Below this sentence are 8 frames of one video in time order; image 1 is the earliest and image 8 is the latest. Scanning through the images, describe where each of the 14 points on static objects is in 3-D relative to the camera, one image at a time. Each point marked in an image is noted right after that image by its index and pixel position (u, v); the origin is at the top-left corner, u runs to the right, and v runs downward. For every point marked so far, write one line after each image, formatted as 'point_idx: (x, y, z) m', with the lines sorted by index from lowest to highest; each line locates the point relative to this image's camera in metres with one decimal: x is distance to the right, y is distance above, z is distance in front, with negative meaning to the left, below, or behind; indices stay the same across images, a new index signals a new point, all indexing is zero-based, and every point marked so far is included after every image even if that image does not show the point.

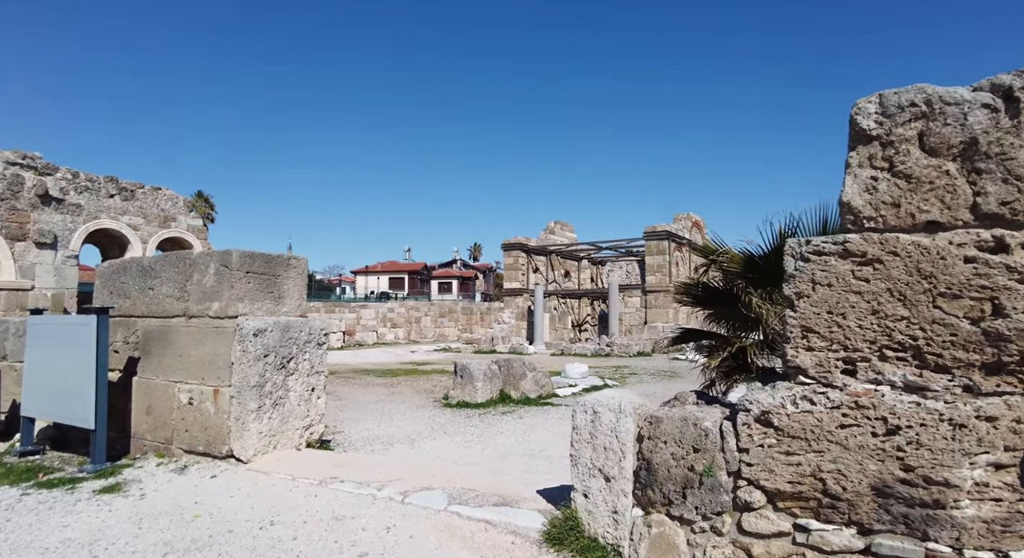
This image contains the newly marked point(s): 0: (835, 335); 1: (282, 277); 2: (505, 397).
0: (+1.4, -0.2, +2.5) m
1: (-2.0, 0.0, +5.1) m
2: (-0.1, -1.9, +9.4) m
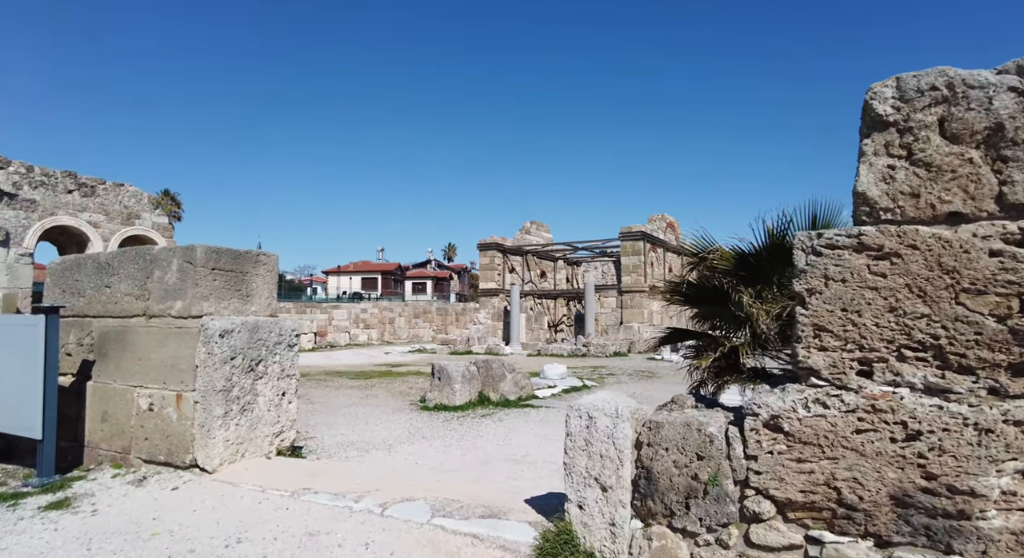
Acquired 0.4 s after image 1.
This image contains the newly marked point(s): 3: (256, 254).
0: (+1.3, -0.2, +2.4) m
1: (-2.1, 0.0, +4.8) m
2: (-0.4, -1.9, +9.1) m
3: (-2.1, +0.2, +4.9) m
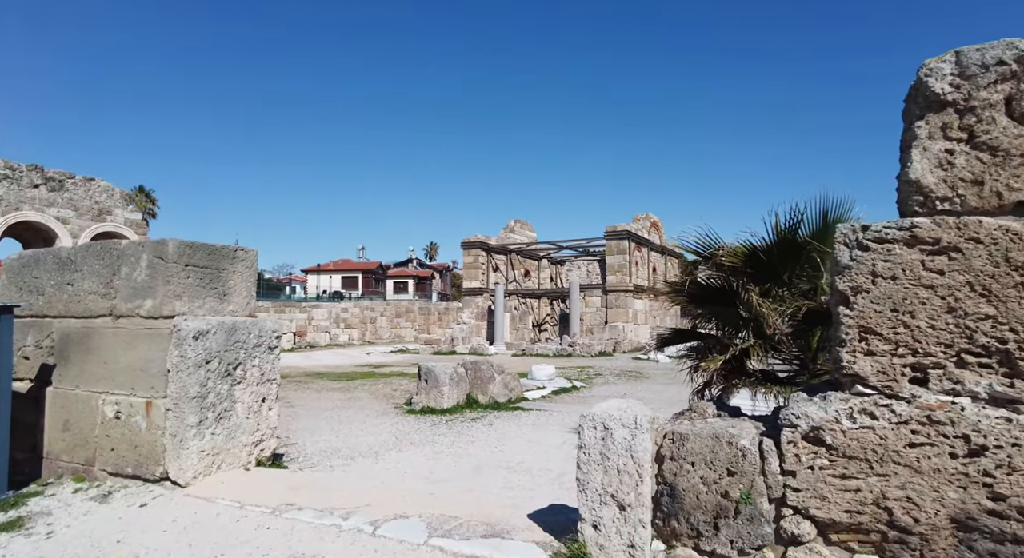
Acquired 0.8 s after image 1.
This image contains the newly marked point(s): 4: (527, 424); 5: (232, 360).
0: (+1.4, -0.2, +2.1) m
1: (-2.1, +0.1, +4.5) m
2: (-0.6, -1.8, +8.8) m
3: (-2.1, +0.2, +4.5) m
4: (+0.2, -1.8, +7.4) m
5: (-2.0, -0.6, +4.2) m
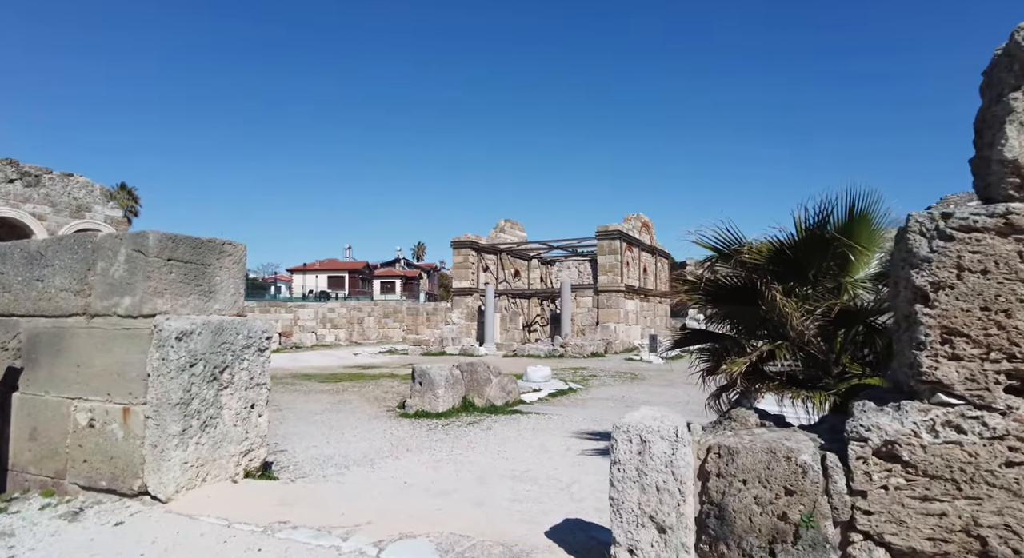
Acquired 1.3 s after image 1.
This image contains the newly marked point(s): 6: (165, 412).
0: (+1.5, -0.2, +1.9) m
1: (-2.1, +0.1, +4.2) m
2: (-0.6, -1.8, +8.5) m
3: (-2.1, +0.3, +4.2) m
4: (+0.2, -1.8, +7.1) m
5: (-1.9, -0.5, +3.9) m
6: (-2.1, -0.8, +3.6) m
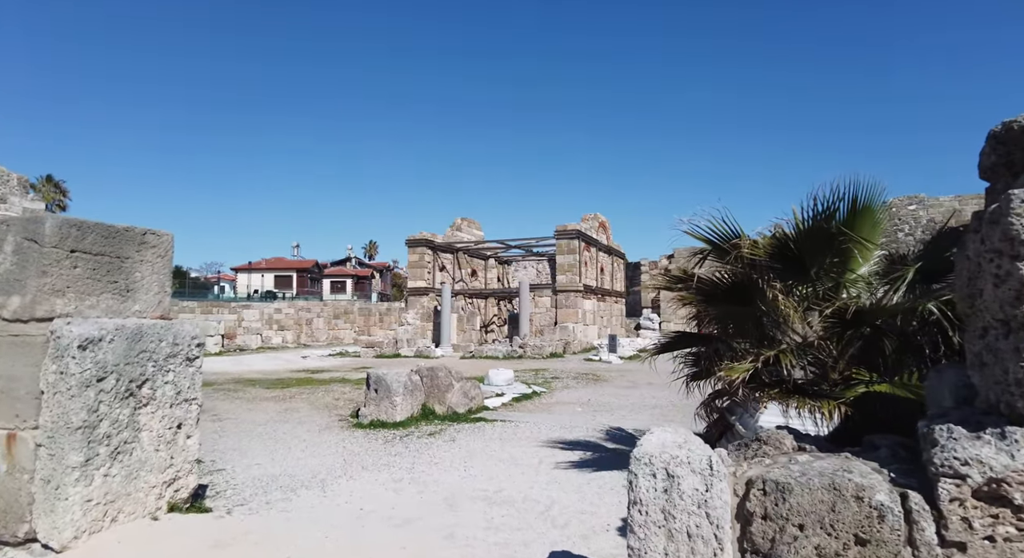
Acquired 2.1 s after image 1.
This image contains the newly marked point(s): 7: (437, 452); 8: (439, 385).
0: (+1.5, -0.2, +1.5) m
1: (-2.2, +0.1, +3.5) m
2: (-1.1, -1.8, +8.0) m
3: (-2.2, +0.3, +3.5) m
4: (-0.2, -1.8, +6.6) m
5: (-2.0, -0.5, +3.2) m
6: (-2.2, -0.8, +2.9) m
7: (-0.8, -1.7, +6.0) m
8: (-1.0, -1.5, +8.2) m
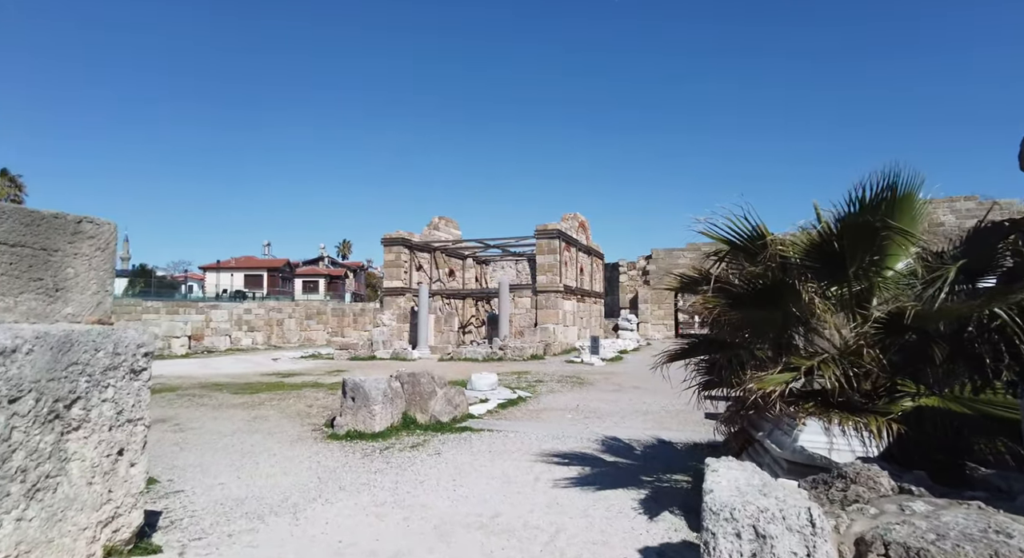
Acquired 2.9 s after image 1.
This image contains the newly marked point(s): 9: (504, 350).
0: (+1.7, -0.2, +1.0) m
1: (-2.2, +0.1, +2.9) m
2: (-1.3, -1.8, +7.4) m
3: (-2.2, +0.3, +2.9) m
4: (-0.3, -1.8, +6.1) m
5: (-2.0, -0.5, +2.6) m
6: (-2.1, -0.8, +2.3) m
7: (-0.8, -1.7, +5.5) m
8: (-1.2, -1.4, +7.6) m
9: (-0.3, -2.3, +19.5) m
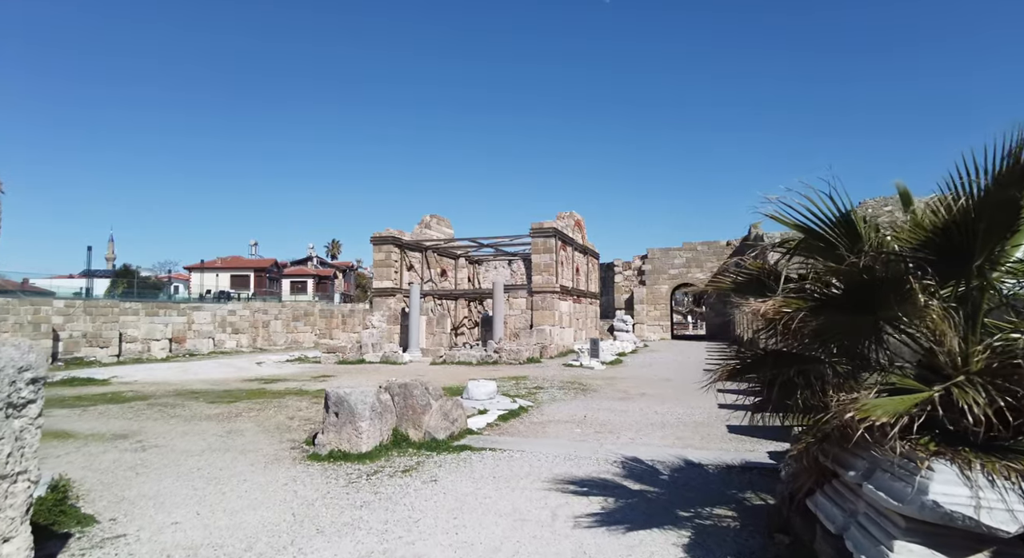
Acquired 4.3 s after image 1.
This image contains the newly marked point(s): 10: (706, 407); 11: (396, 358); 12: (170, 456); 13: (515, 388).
0: (+1.8, -0.2, +0.2) m
1: (-2.1, +0.1, +2.0) m
2: (-1.2, -1.8, +6.5) m
3: (-2.0, +0.3, +2.1) m
4: (-0.2, -1.7, +5.2) m
5: (-1.9, -0.5, +1.8) m
6: (-2.0, -0.7, +1.4) m
7: (-0.7, -1.7, +4.6) m
8: (-1.1, -1.4, +6.8) m
9: (-0.4, -2.3, +18.7) m
10: (+3.0, -2.0, +9.4) m
11: (-3.7, -2.5, +19.1) m
12: (-3.8, -2.0, +6.7) m
13: (+0.1, -2.2, +12.2) m
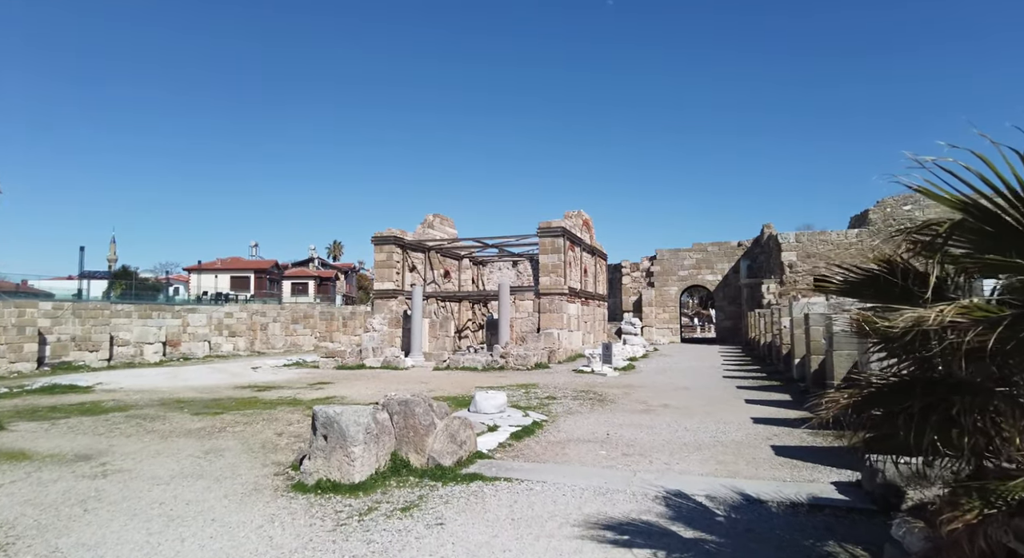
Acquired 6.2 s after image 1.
0: (+2.0, -0.1, -0.7) m
1: (-1.9, +0.2, +1.1) m
2: (-1.1, -1.8, +5.6) m
3: (-1.9, +0.3, +1.1) m
4: (0.0, -1.7, +4.3) m
5: (-1.7, -0.5, +0.8) m
6: (-1.8, -0.7, +0.5) m
7: (-0.6, -1.7, +3.7) m
8: (-0.9, -1.4, +5.8) m
9: (-0.2, -2.4, +17.7) m
10: (+3.2, -2.0, +8.4) m
11: (-3.5, -2.6, +18.2) m
12: (-3.7, -2.0, +5.8) m
13: (+0.3, -2.2, +11.3) m
